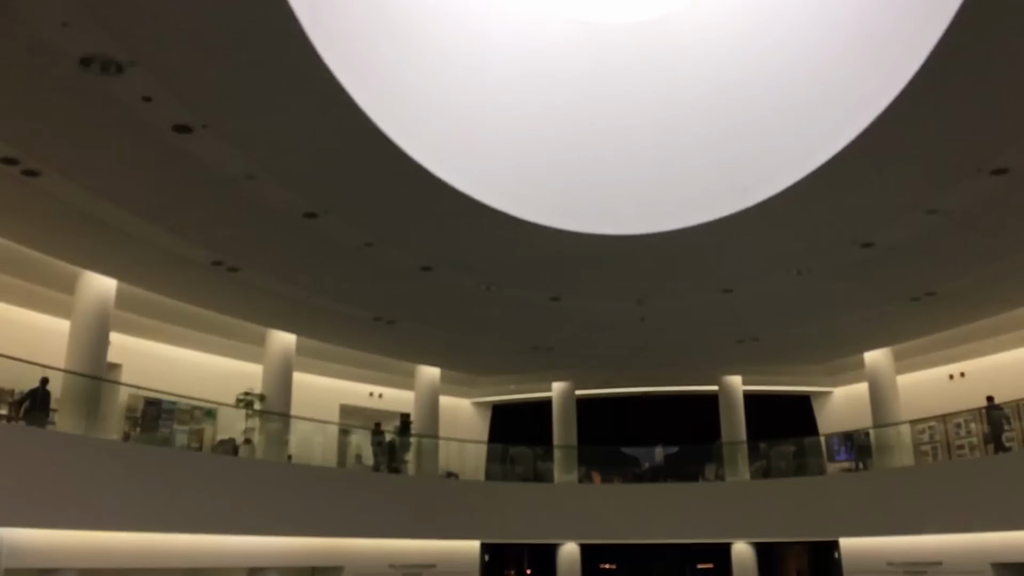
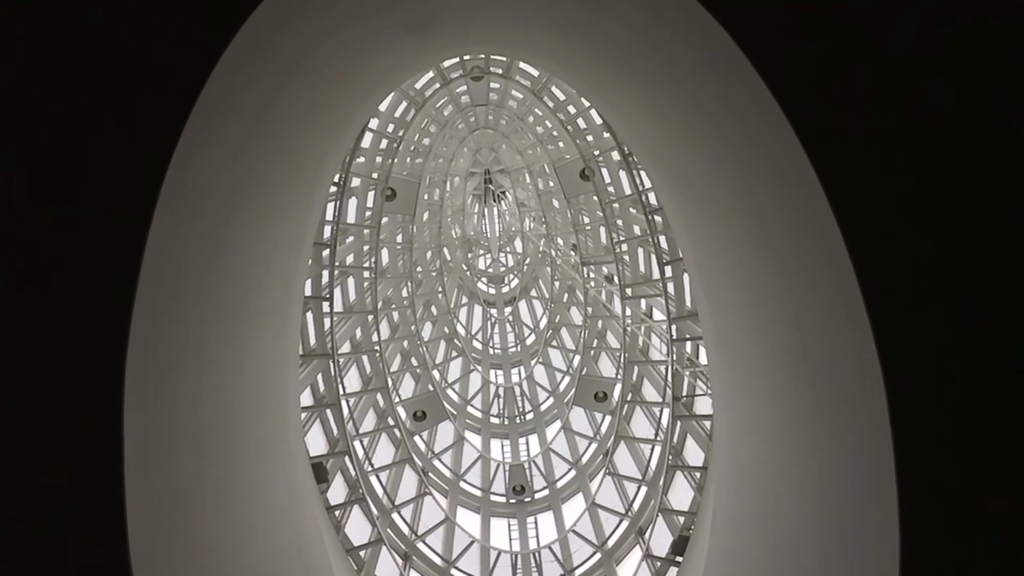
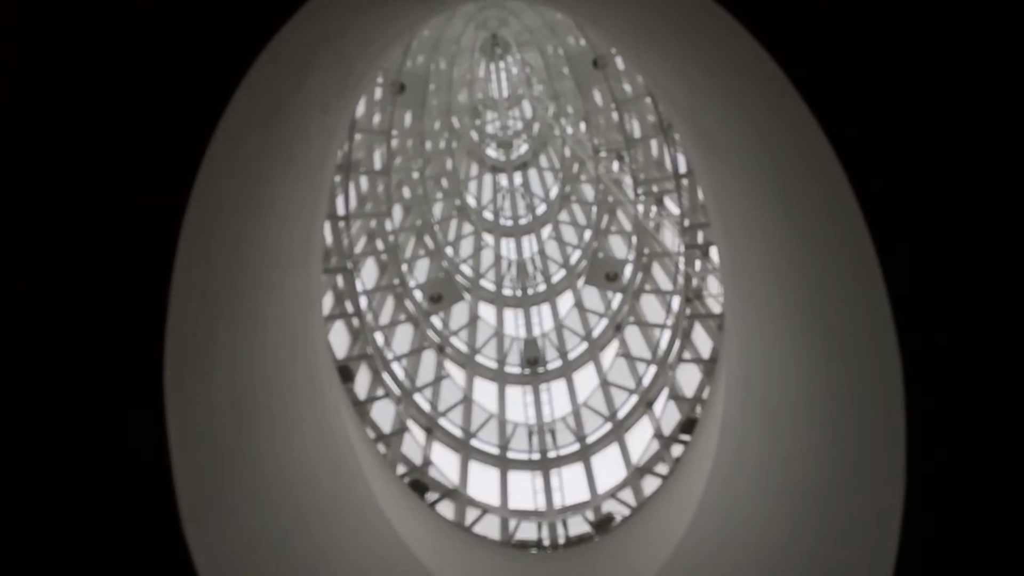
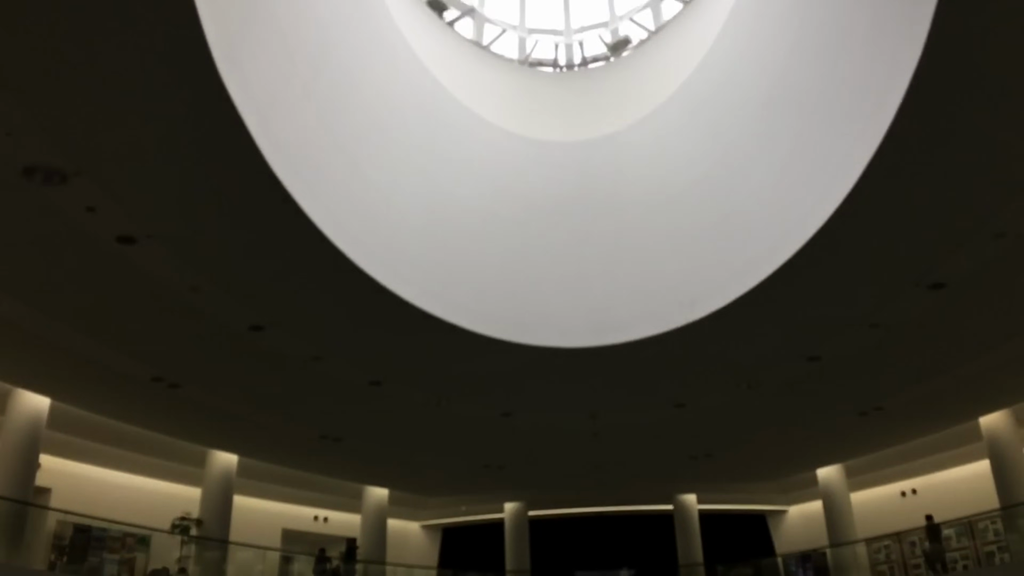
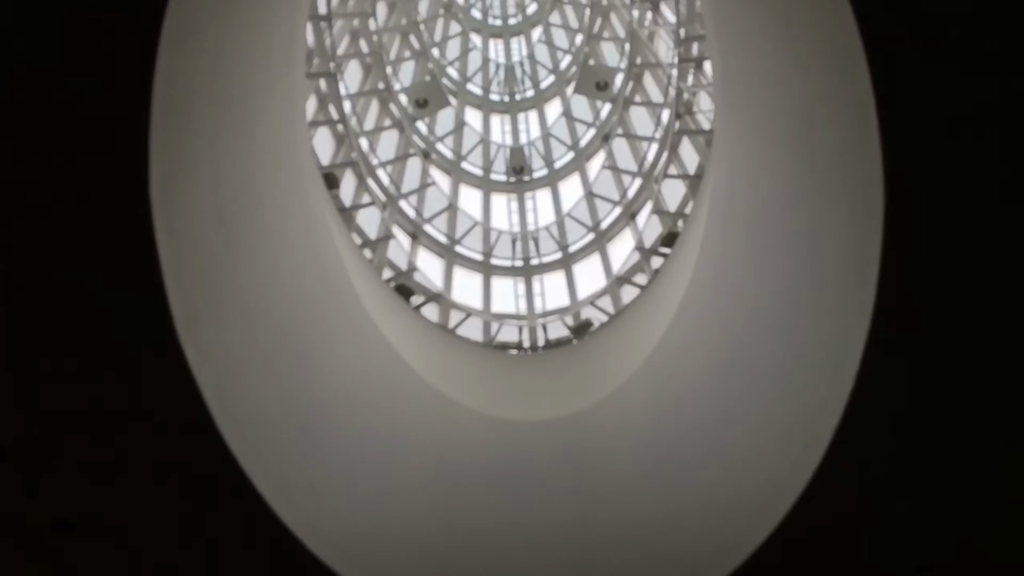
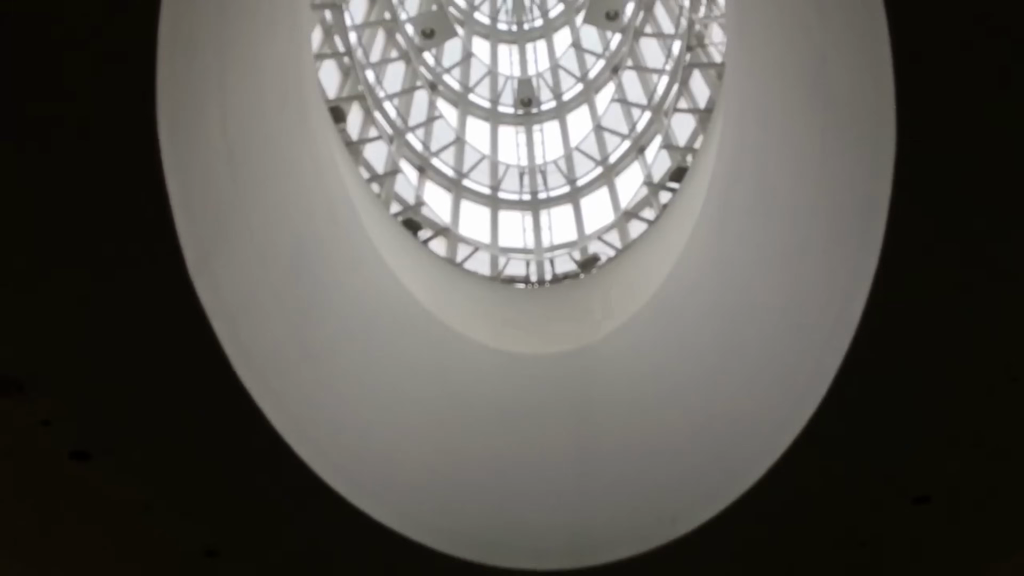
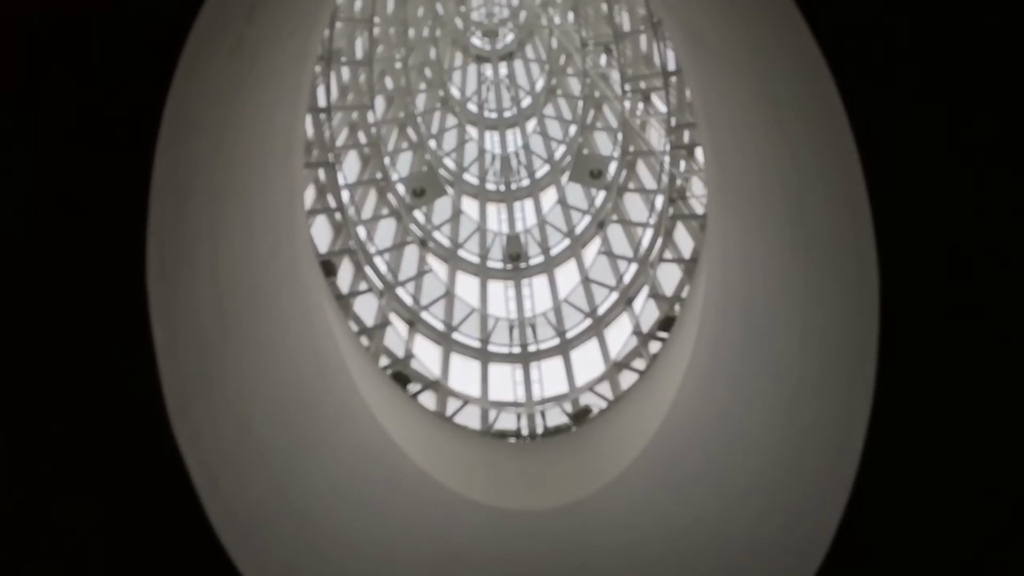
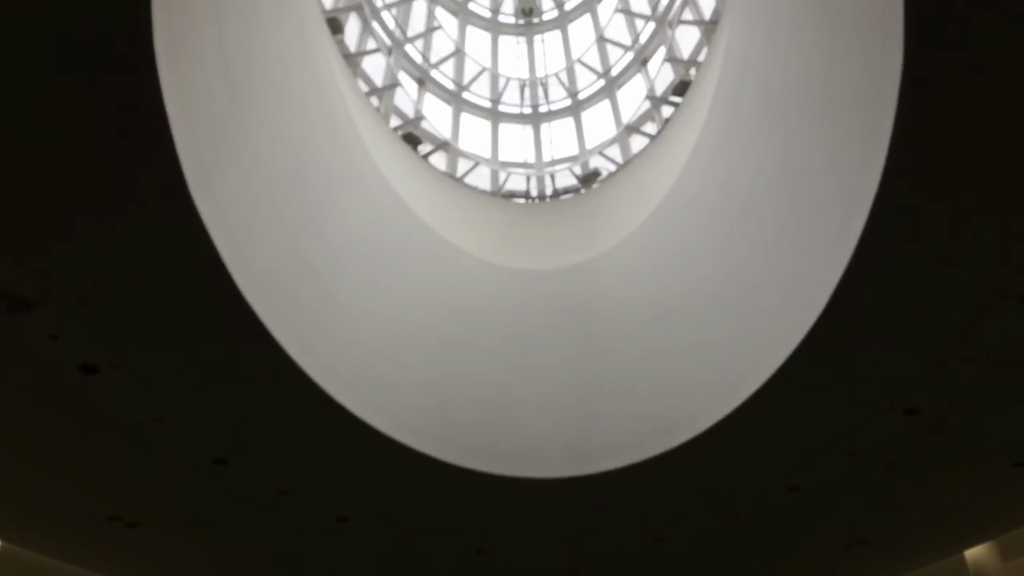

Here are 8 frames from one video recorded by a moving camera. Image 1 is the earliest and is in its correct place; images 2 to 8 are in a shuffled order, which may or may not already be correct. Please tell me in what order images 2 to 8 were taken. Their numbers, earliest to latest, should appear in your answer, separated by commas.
4, 8, 6, 5, 7, 3, 2
